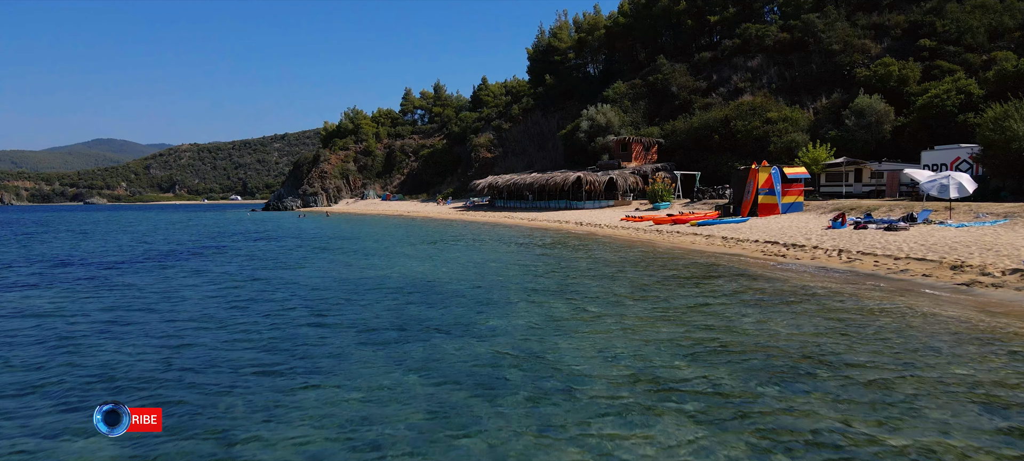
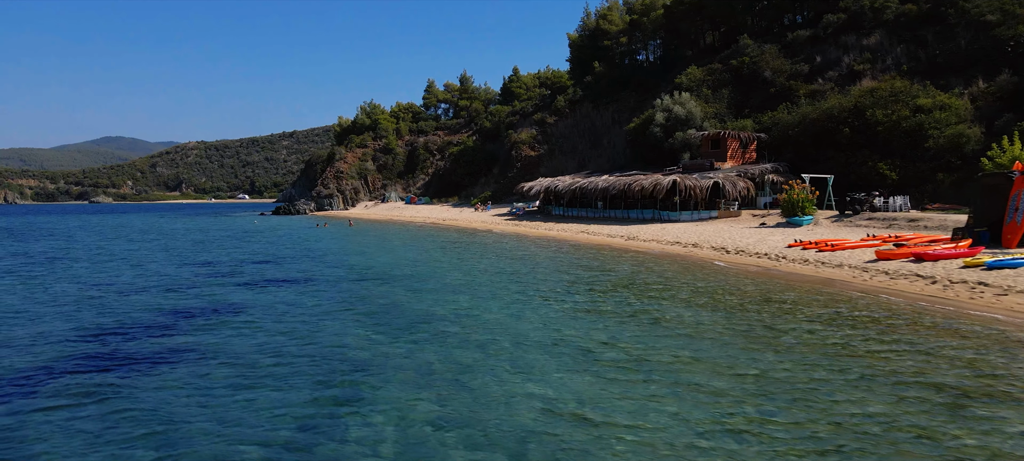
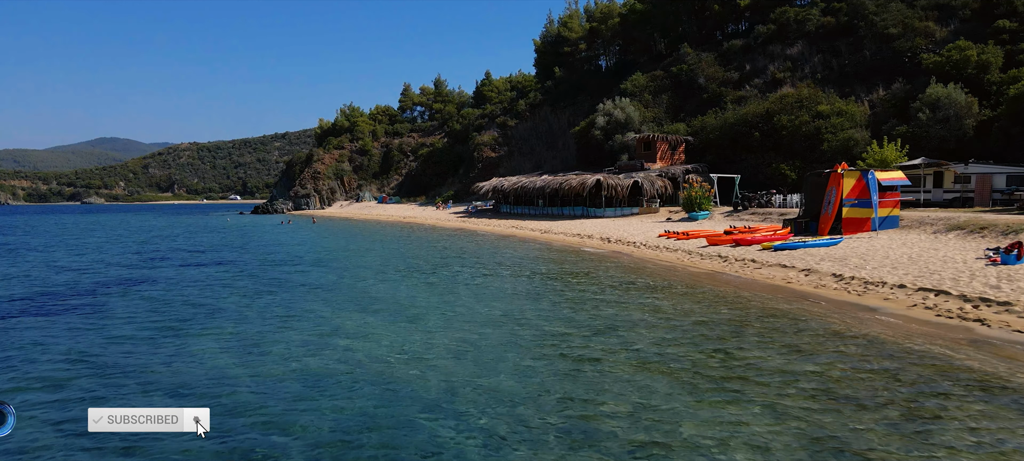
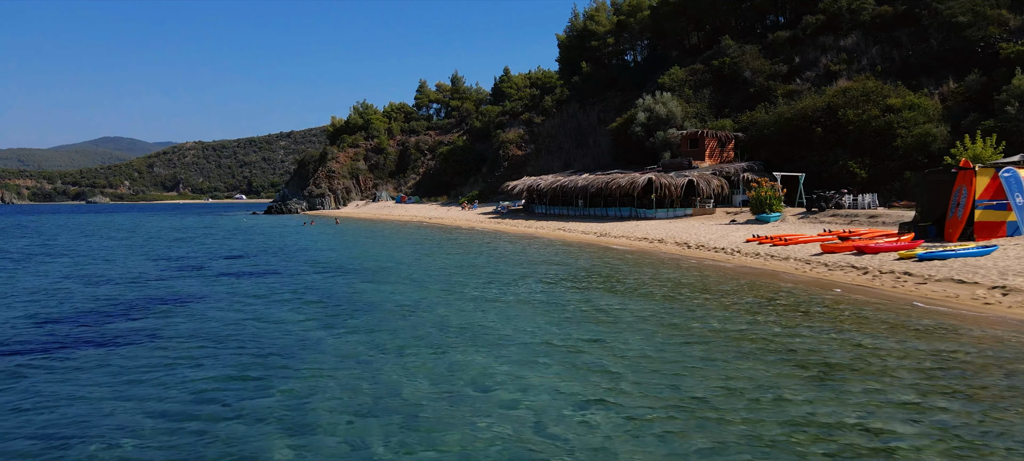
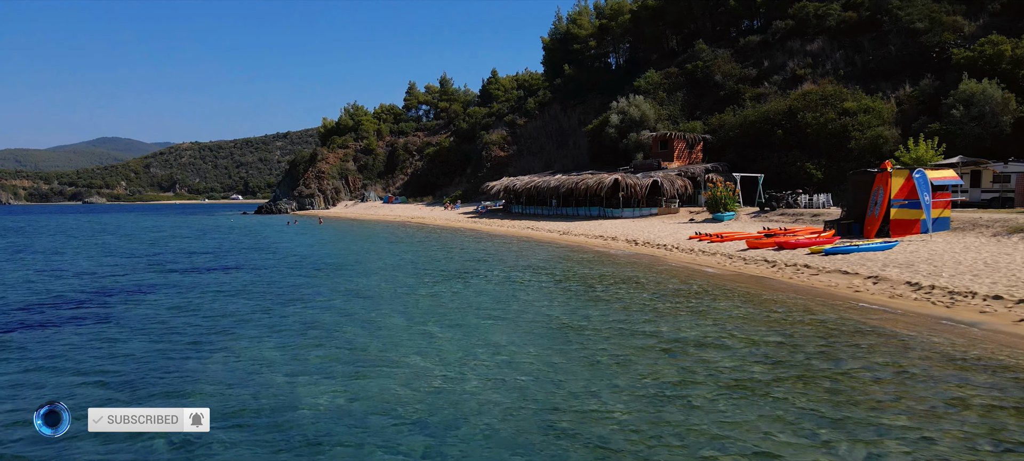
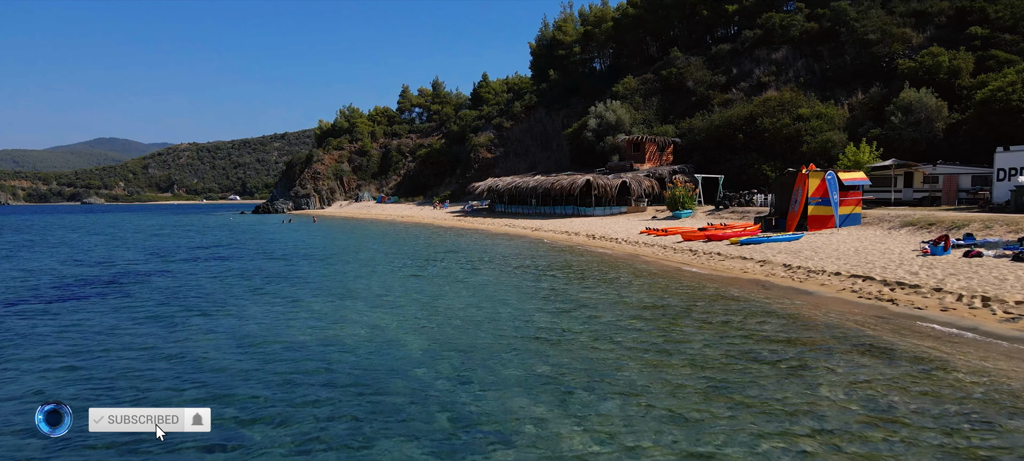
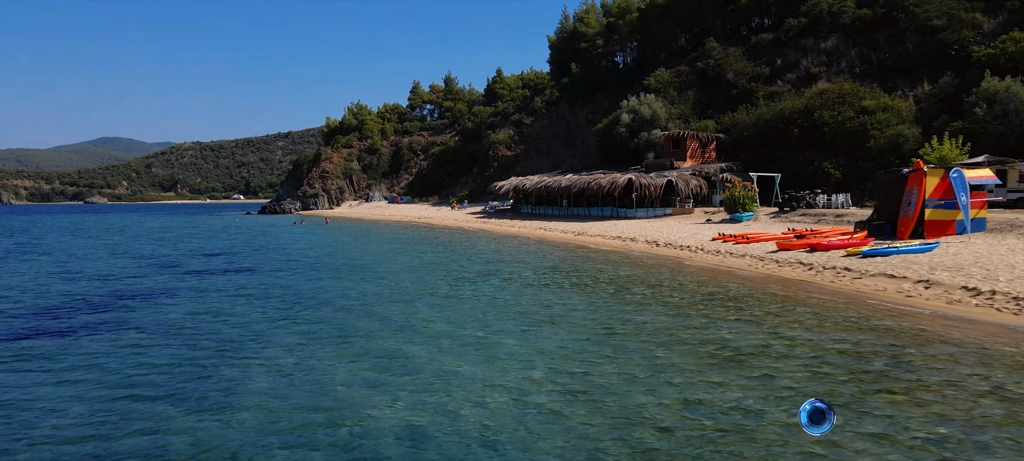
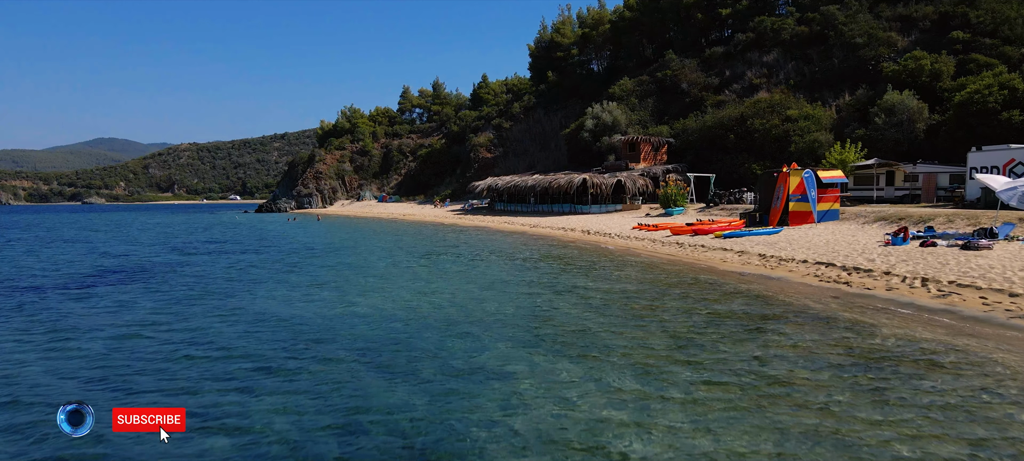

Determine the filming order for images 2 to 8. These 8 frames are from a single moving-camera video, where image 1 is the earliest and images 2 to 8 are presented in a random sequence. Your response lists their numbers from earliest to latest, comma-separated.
8, 6, 3, 5, 7, 4, 2
